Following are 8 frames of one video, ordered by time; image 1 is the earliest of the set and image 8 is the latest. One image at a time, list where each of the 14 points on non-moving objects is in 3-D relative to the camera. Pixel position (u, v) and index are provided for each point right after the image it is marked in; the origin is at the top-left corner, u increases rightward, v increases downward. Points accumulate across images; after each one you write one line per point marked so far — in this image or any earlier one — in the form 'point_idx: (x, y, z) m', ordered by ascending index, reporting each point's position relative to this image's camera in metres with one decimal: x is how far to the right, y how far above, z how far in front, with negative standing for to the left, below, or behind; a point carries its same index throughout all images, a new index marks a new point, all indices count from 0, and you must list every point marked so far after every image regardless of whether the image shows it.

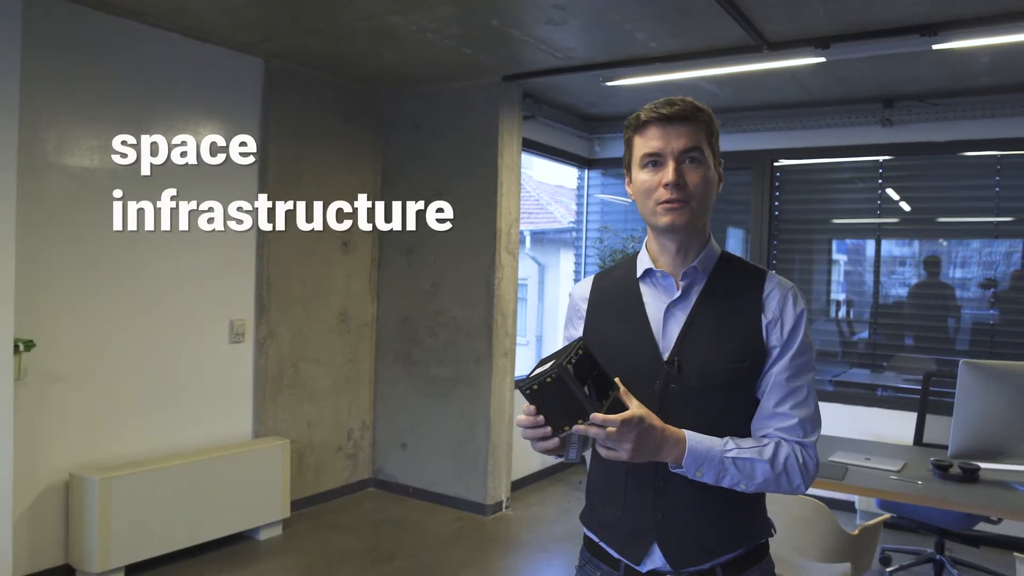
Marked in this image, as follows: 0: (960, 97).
0: (+2.7, +1.2, +4.3) m
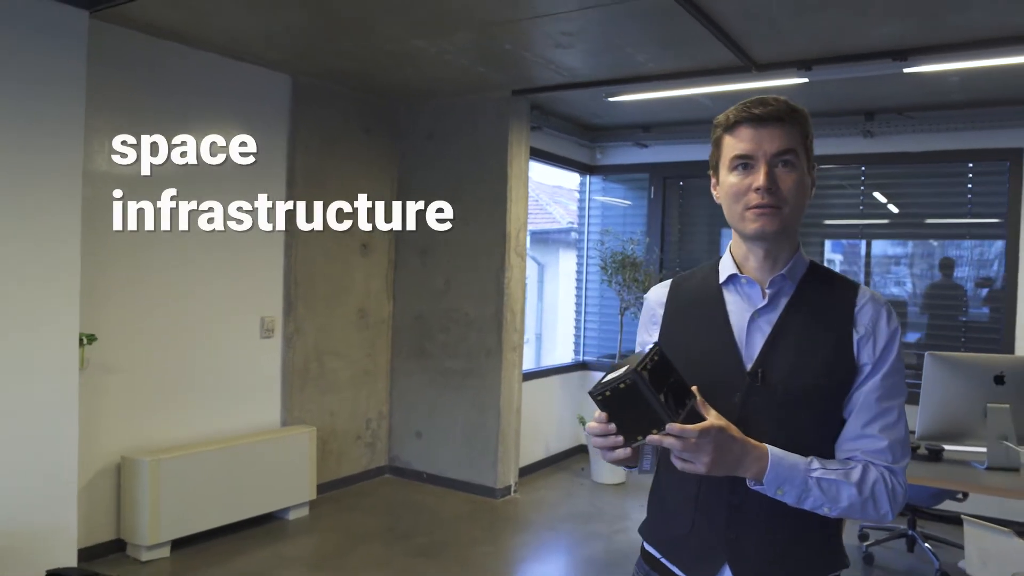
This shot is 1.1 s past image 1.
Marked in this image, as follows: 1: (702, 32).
0: (+2.8, +1.2, +4.6) m
1: (+0.9, +1.2, +3.3) m
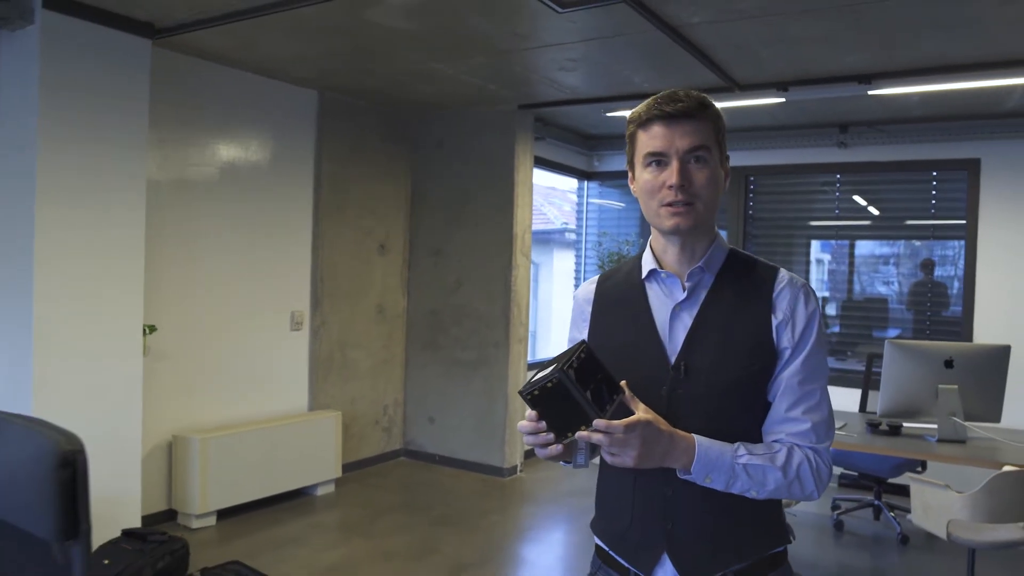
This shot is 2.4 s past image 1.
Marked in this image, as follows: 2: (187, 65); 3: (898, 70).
0: (+2.8, +1.2, +5.1) m
1: (+1.0, +1.2, +3.8) m
2: (-1.8, +1.3, +3.9) m
3: (+2.2, +1.2, +3.9) m
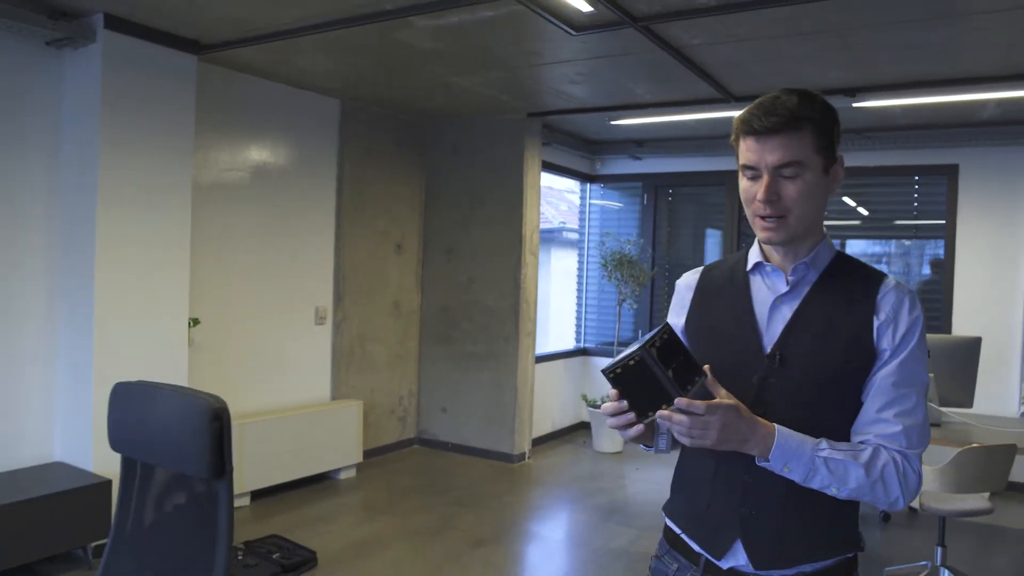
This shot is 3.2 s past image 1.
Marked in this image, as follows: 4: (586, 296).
0: (+2.9, +1.2, +5.4) m
1: (+1.1, +1.3, +4.1) m
2: (-1.7, +1.3, +4.2) m
3: (+2.2, +1.2, +4.2) m
4: (+0.7, -0.1, +6.9) m
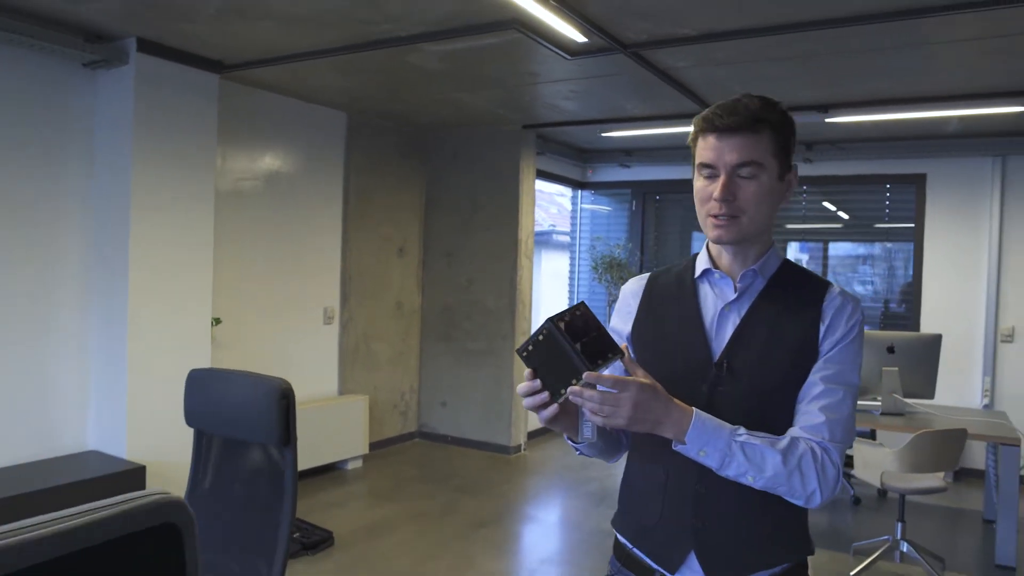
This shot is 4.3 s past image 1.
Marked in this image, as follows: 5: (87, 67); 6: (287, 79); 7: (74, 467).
0: (+2.9, +1.2, +5.8) m
1: (+1.0, +1.2, +4.4) m
2: (-1.8, +1.3, +4.5) m
3: (+2.2, +1.2, +4.6) m
4: (+0.7, -0.1, +7.3) m
5: (-2.3, +1.2, +3.8) m
6: (-1.4, +1.3, +4.3) m
7: (-2.3, -0.9, +3.6) m
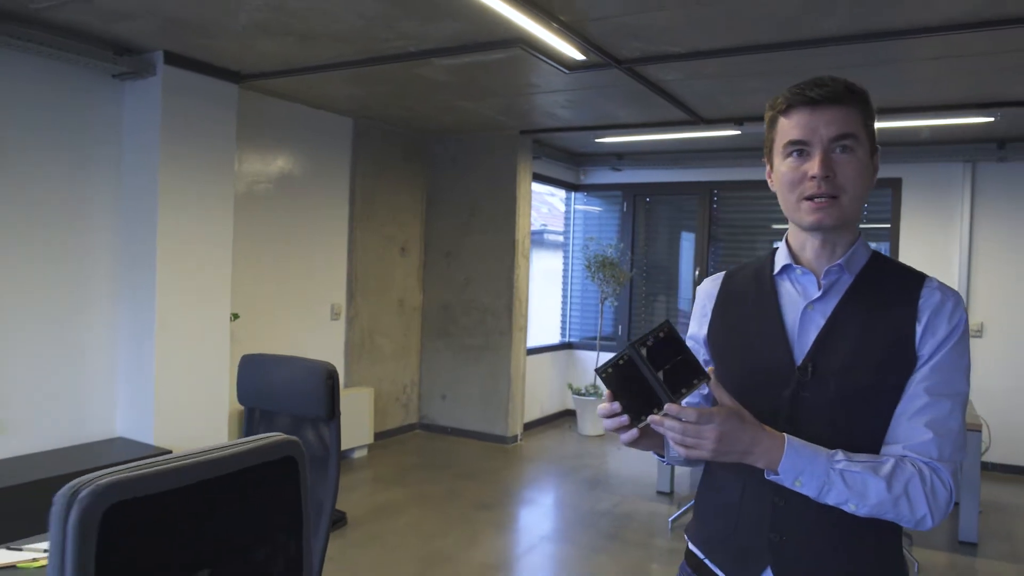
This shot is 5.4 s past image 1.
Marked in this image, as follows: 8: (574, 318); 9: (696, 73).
0: (+2.9, +1.2, +6.1) m
1: (+1.0, +1.3, +4.7) m
2: (-1.8, +1.3, +4.8) m
3: (+2.2, +1.2, +4.9) m
4: (+0.6, -0.1, +7.6) m
5: (-2.3, +1.2, +4.0) m
6: (-1.4, +1.3, +4.6) m
7: (-2.3, -0.9, +3.8) m
8: (+0.7, -0.3, +7.6) m
9: (+1.1, +1.2, +4.0) m
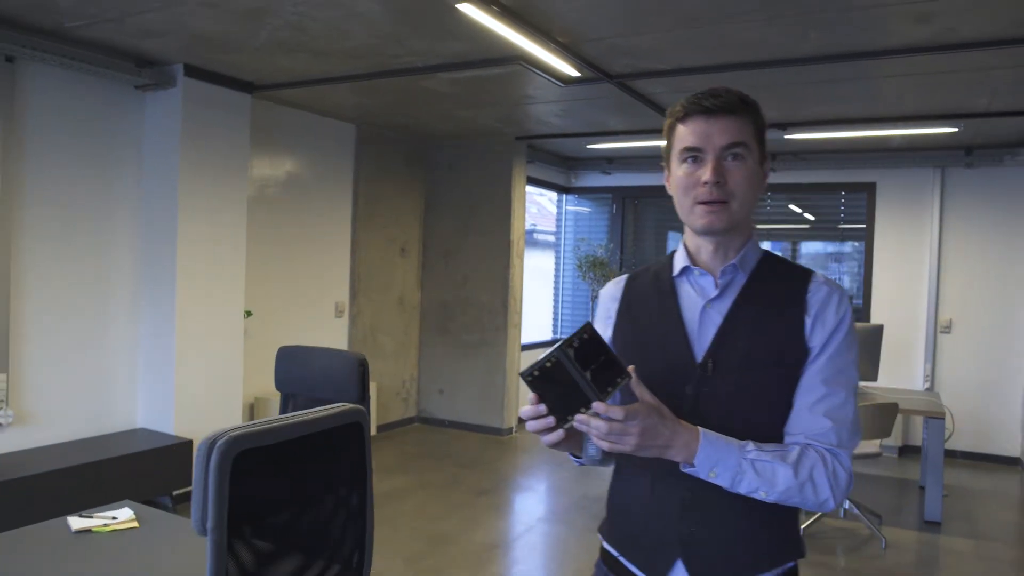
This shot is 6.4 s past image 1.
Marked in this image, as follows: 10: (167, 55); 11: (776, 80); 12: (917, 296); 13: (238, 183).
0: (+2.8, +1.2, +6.5) m
1: (+1.0, +1.3, +5.0) m
2: (-1.8, +1.3, +5.0) m
3: (+2.2, +1.3, +5.2) m
4: (+0.6, -0.1, +7.9) m
5: (-2.3, +1.2, +4.2) m
6: (-1.4, +1.3, +4.8) m
7: (-2.3, -0.9, +4.1) m
8: (+0.6, -0.3, +7.9) m
9: (+1.0, +1.3, +4.3) m
10: (-2.0, +1.3, +4.0) m
11: (+1.6, +1.2, +4.2) m
12: (+3.7, -0.1, +6.3) m
13: (-1.8, +0.7, +4.5) m
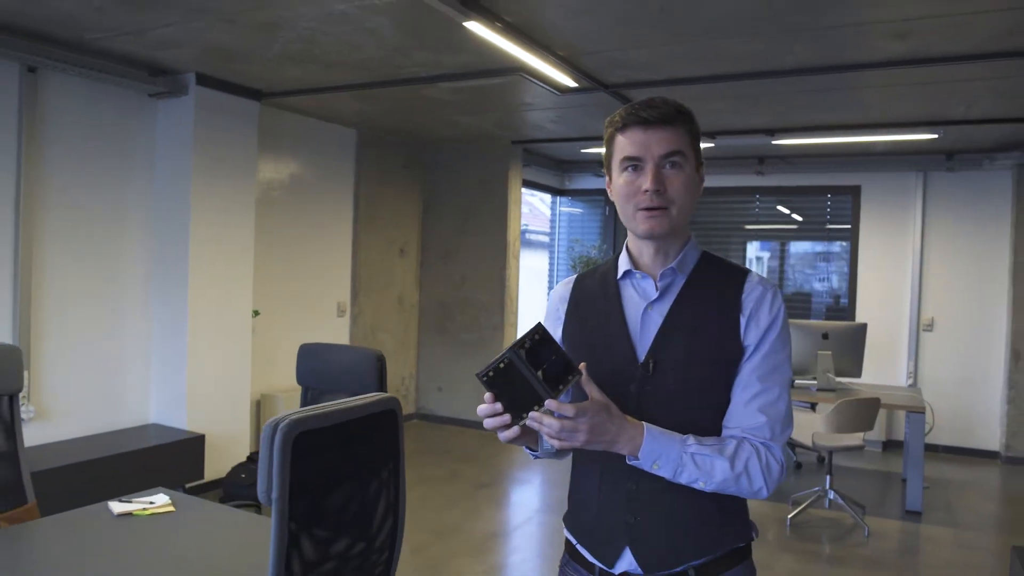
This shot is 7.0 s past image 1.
0: (+2.8, +1.2, +6.7) m
1: (+1.0, +1.3, +5.2) m
2: (-1.8, +1.3, +5.2) m
3: (+2.2, +1.3, +5.4) m
4: (+0.5, -0.1, +8.0) m
5: (-2.3, +1.2, +4.4) m
6: (-1.4, +1.3, +5.0) m
7: (-2.3, -0.9, +4.2) m
8: (+0.6, -0.3, +8.1) m
9: (+1.0, +1.3, +4.5) m
10: (-2.0, +1.3, +4.1) m
11: (+1.6, +1.2, +4.4) m
12: (+3.7, -0.1, +6.6) m
13: (-1.8, +0.7, +4.6) m
